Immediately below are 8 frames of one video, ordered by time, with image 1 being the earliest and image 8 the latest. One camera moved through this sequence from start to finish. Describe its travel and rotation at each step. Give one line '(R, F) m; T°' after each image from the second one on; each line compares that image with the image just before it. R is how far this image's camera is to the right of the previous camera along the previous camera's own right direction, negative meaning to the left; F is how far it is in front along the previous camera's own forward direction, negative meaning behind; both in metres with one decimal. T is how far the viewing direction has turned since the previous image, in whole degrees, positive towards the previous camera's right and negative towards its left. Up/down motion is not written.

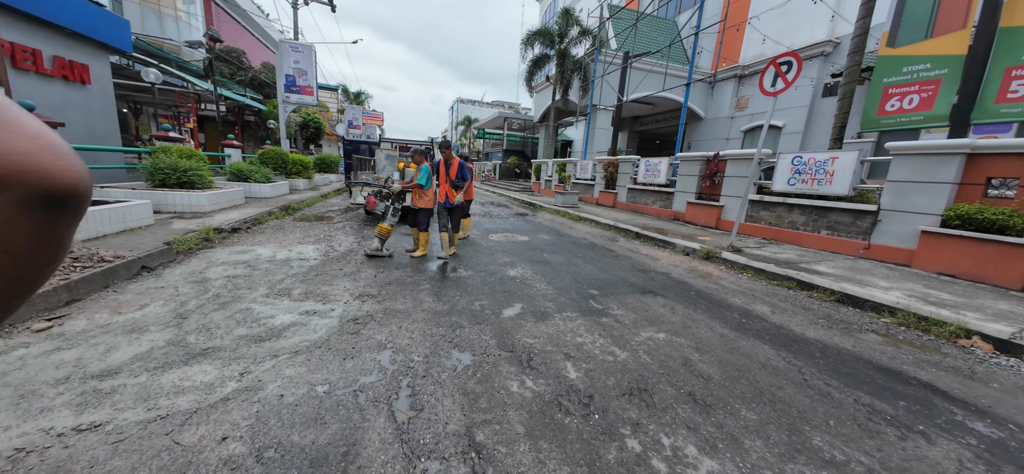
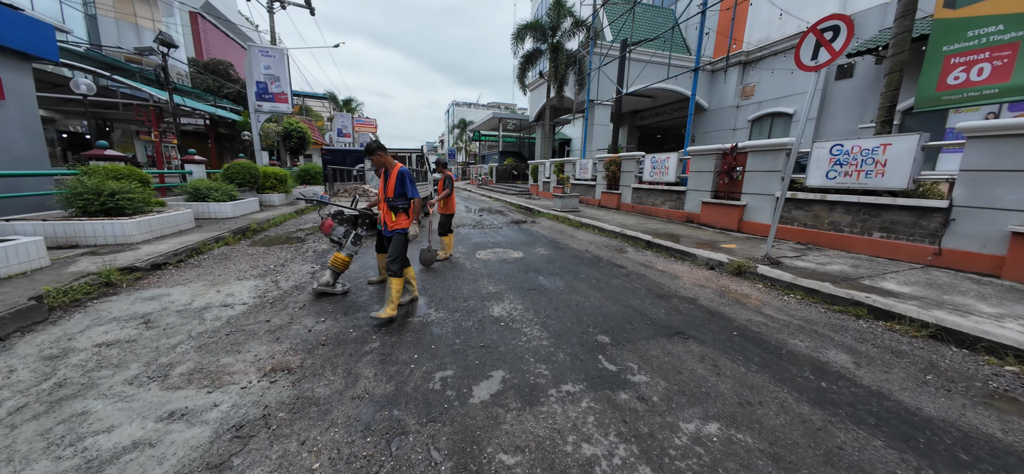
(+0.3, +1.1) m; 0°
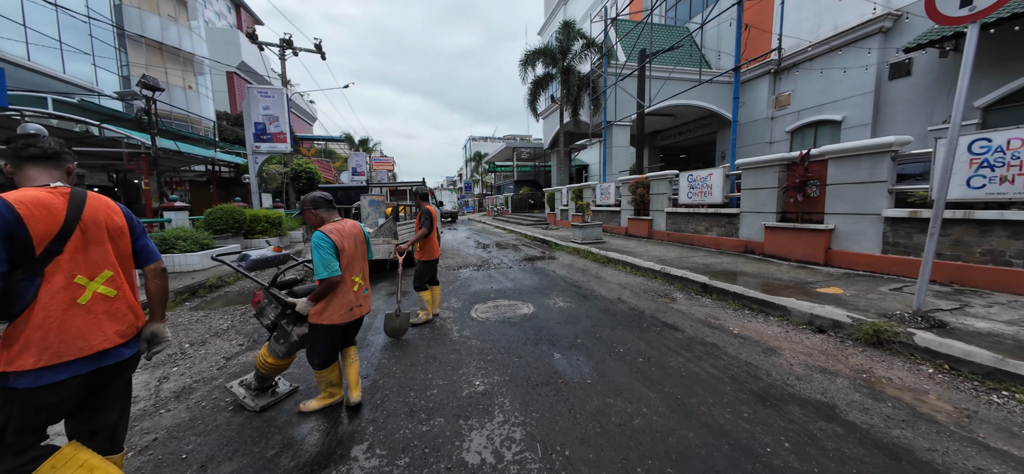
(+0.3, +1.6) m; -4°
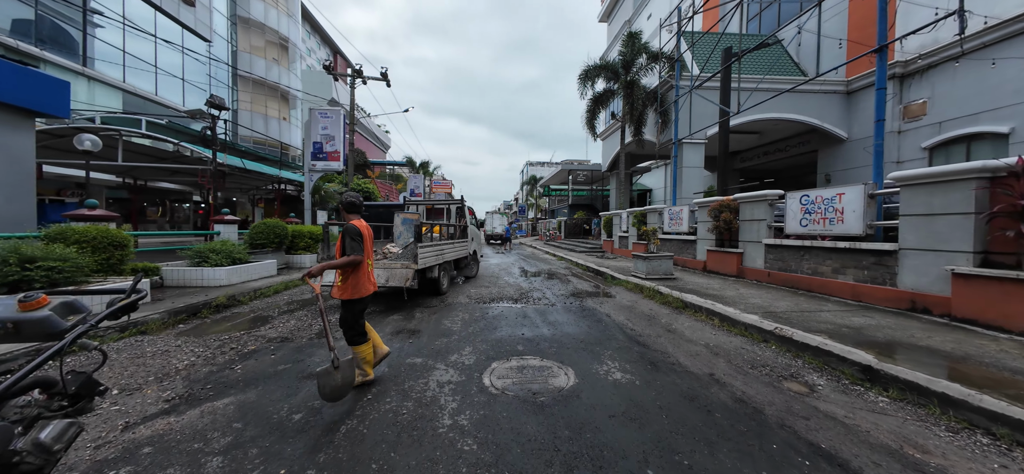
(+0.2, +1.5) m; -10°
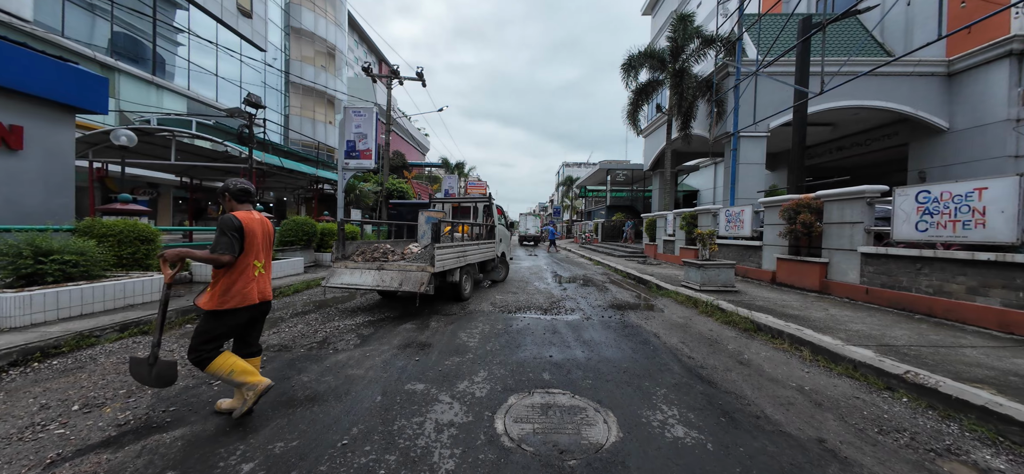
(+0.1, +0.8) m; -6°
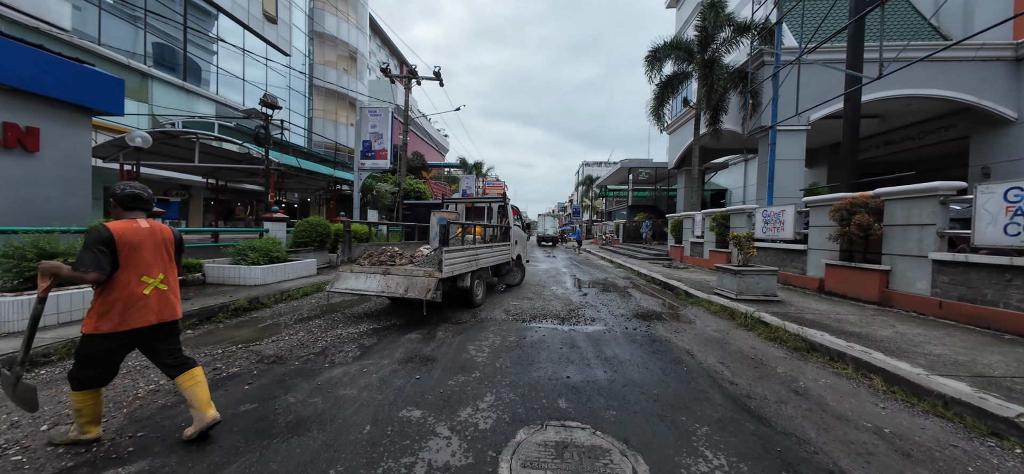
(+0.1, +0.4) m; -3°
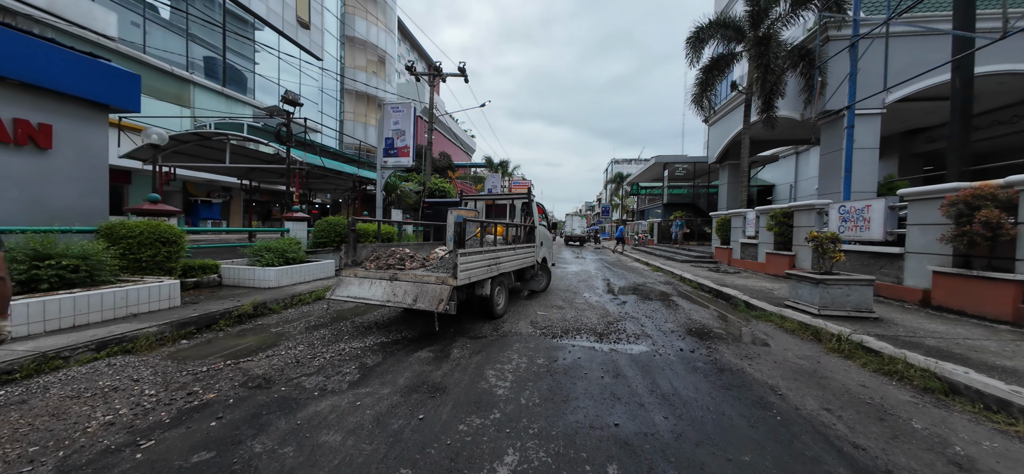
(0.0, +0.8) m; -5°
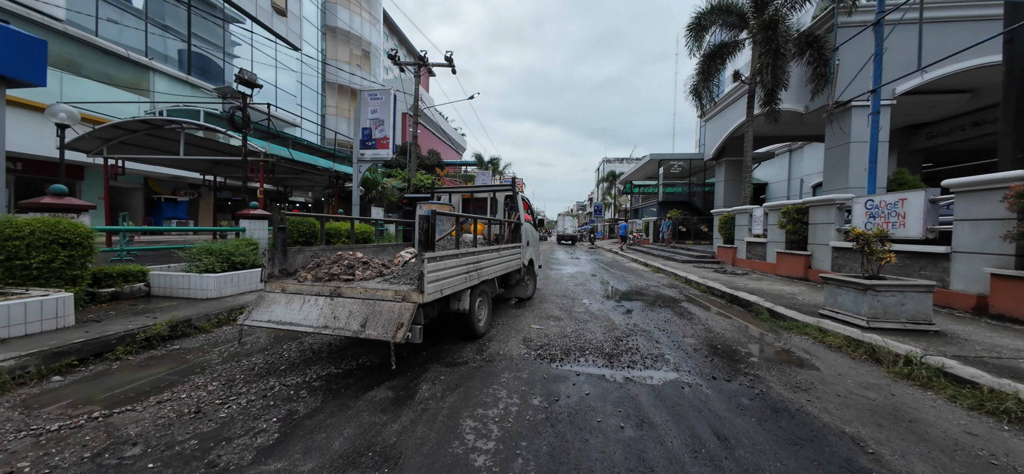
(0.0, +1.0) m; +2°
